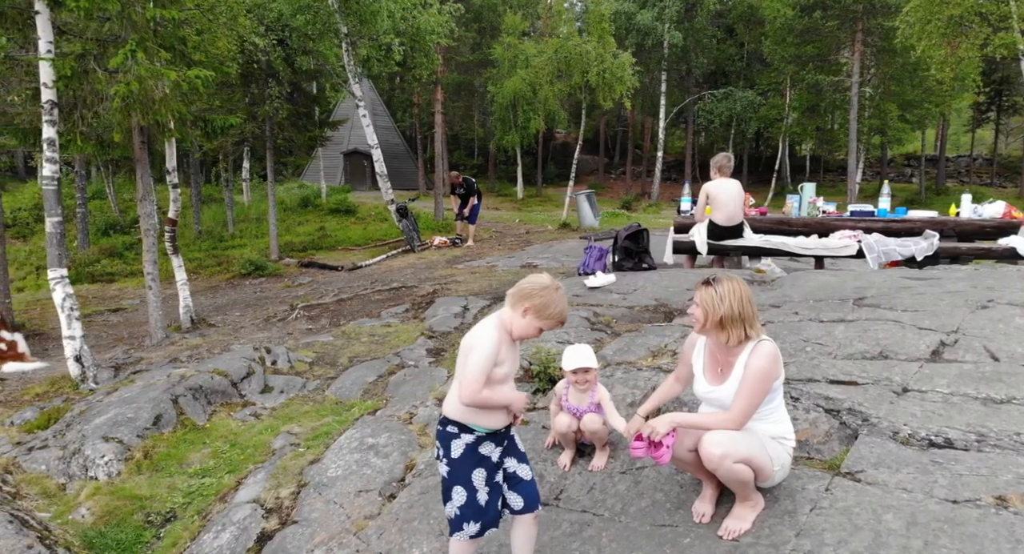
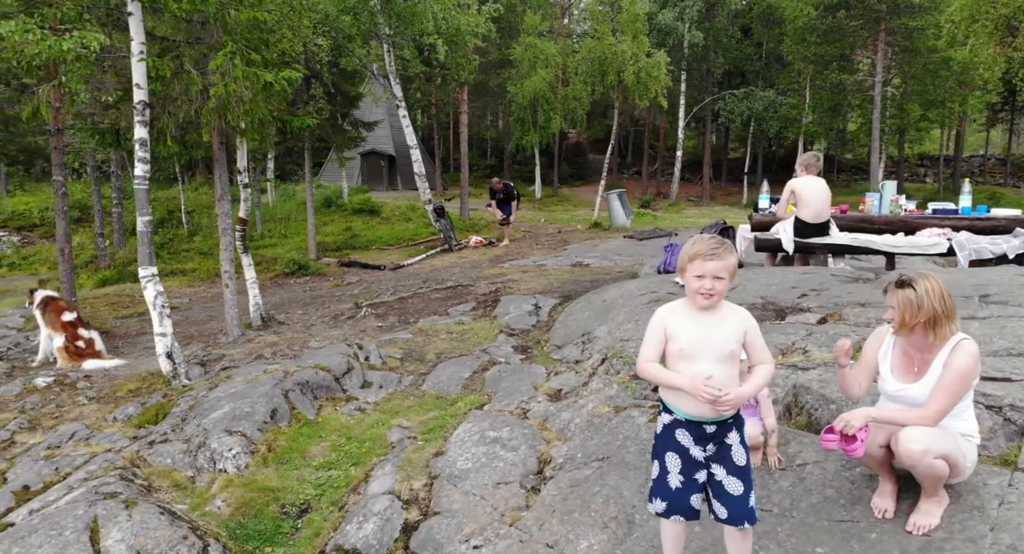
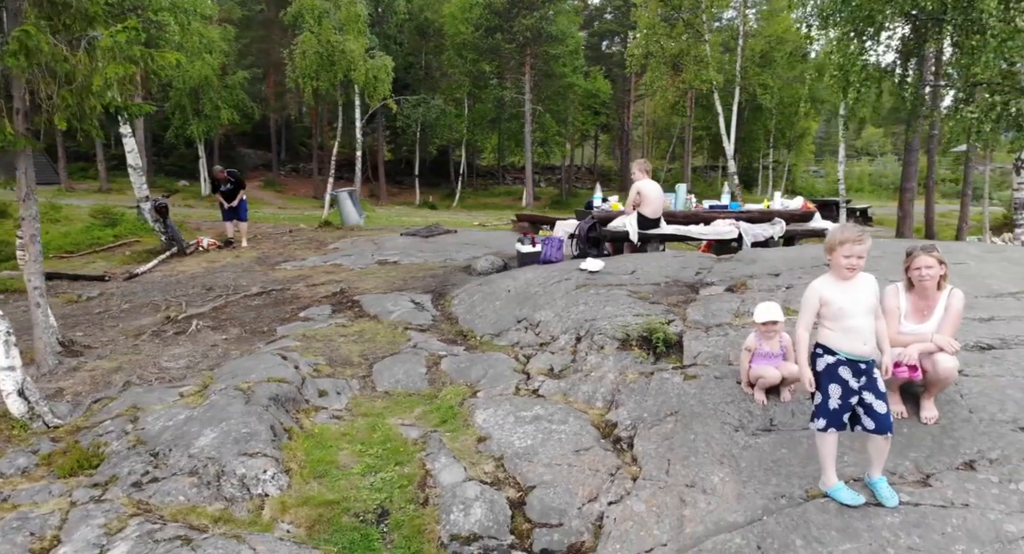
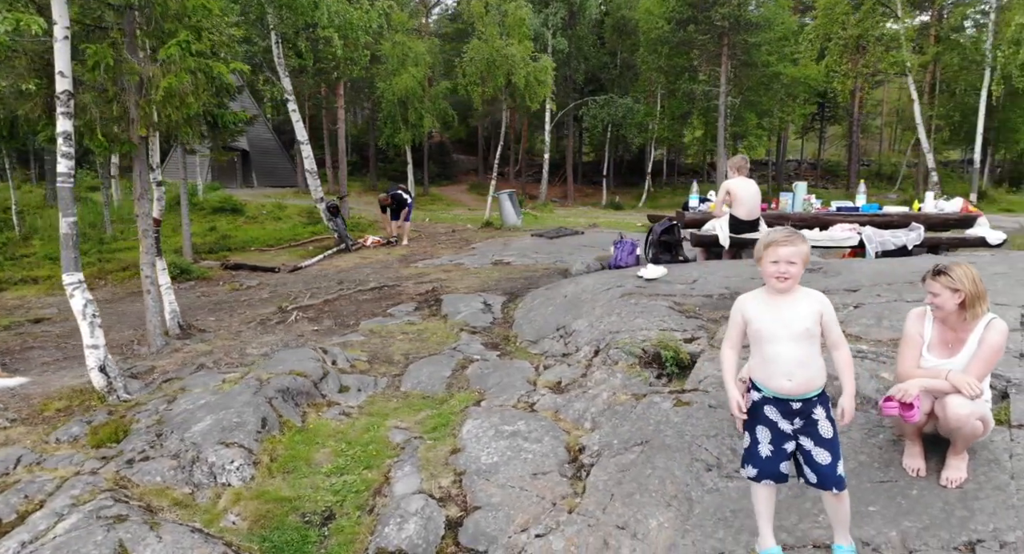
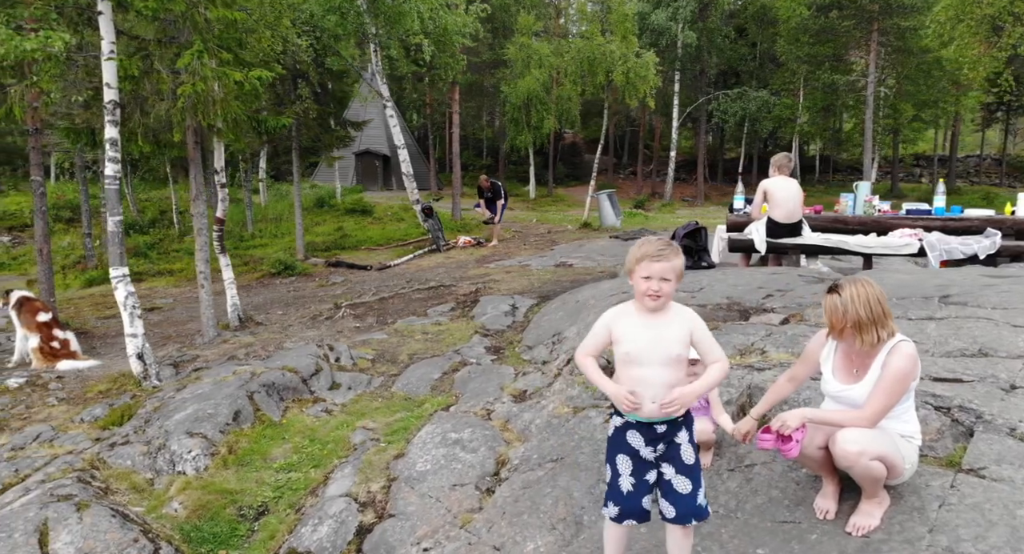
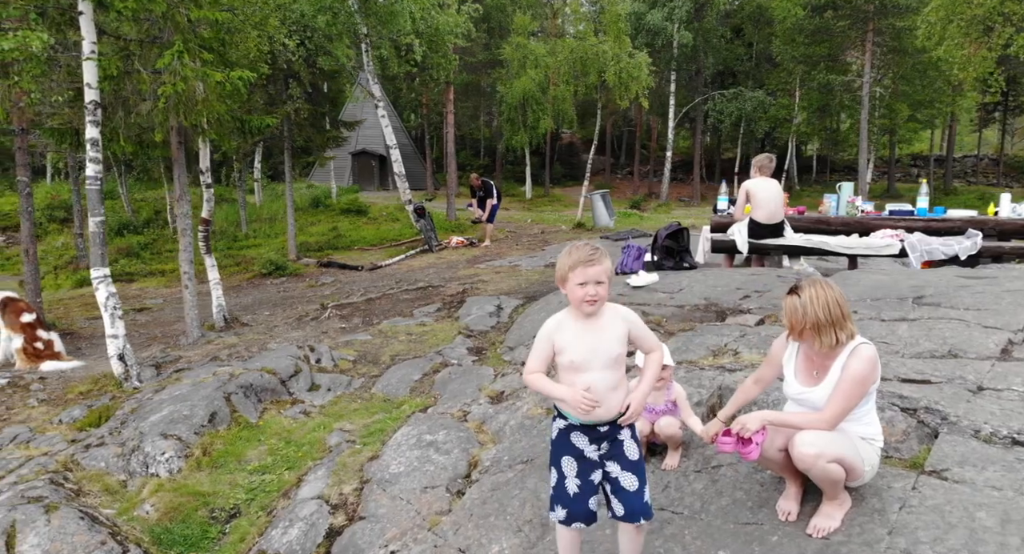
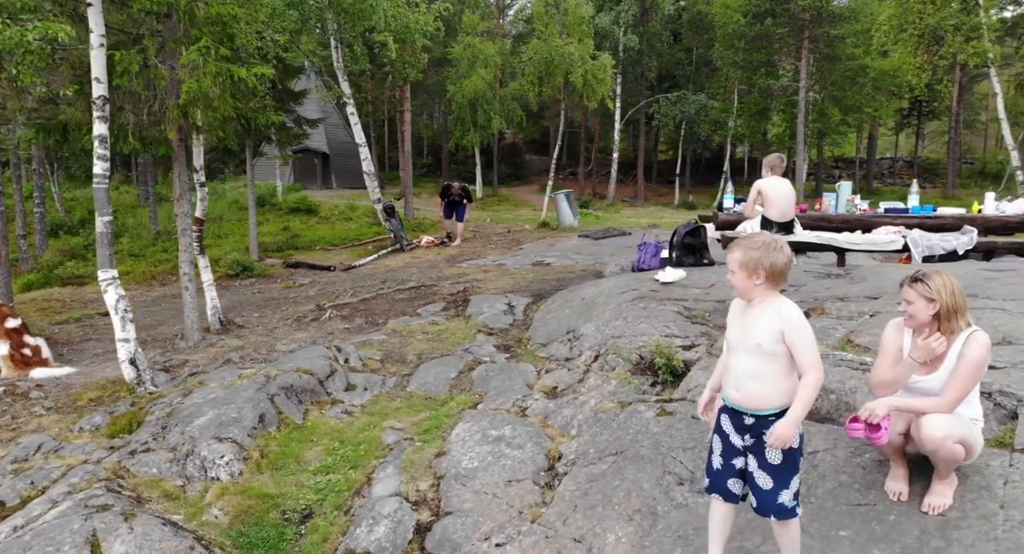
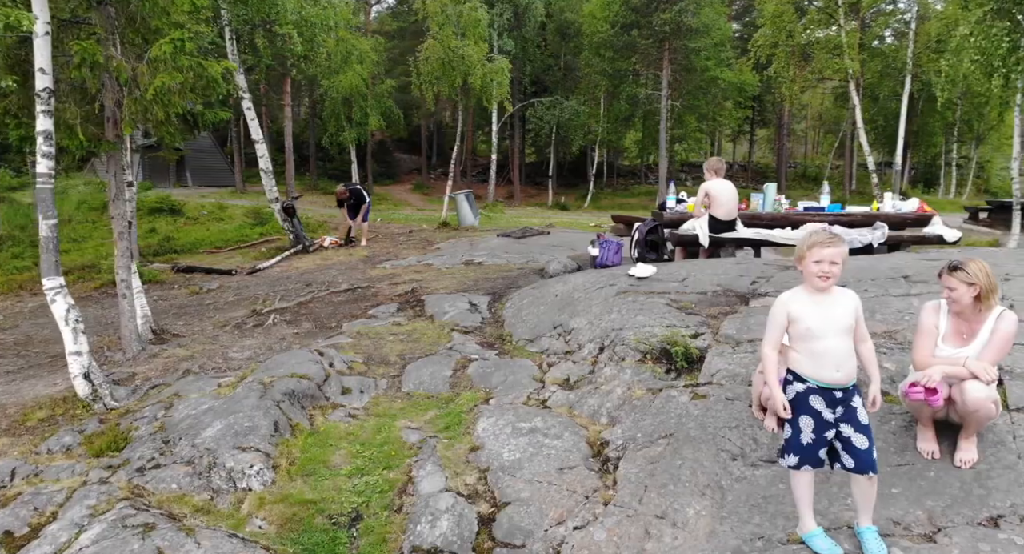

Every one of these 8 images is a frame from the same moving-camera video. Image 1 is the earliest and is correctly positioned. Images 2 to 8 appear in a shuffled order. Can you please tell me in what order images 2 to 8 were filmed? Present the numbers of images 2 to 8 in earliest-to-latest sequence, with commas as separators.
6, 5, 2, 7, 4, 8, 3
